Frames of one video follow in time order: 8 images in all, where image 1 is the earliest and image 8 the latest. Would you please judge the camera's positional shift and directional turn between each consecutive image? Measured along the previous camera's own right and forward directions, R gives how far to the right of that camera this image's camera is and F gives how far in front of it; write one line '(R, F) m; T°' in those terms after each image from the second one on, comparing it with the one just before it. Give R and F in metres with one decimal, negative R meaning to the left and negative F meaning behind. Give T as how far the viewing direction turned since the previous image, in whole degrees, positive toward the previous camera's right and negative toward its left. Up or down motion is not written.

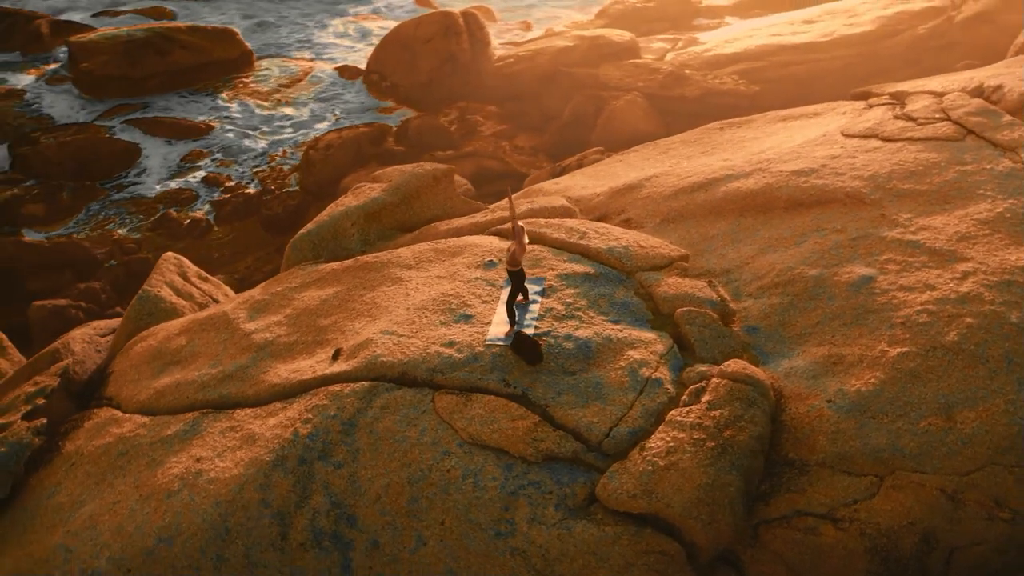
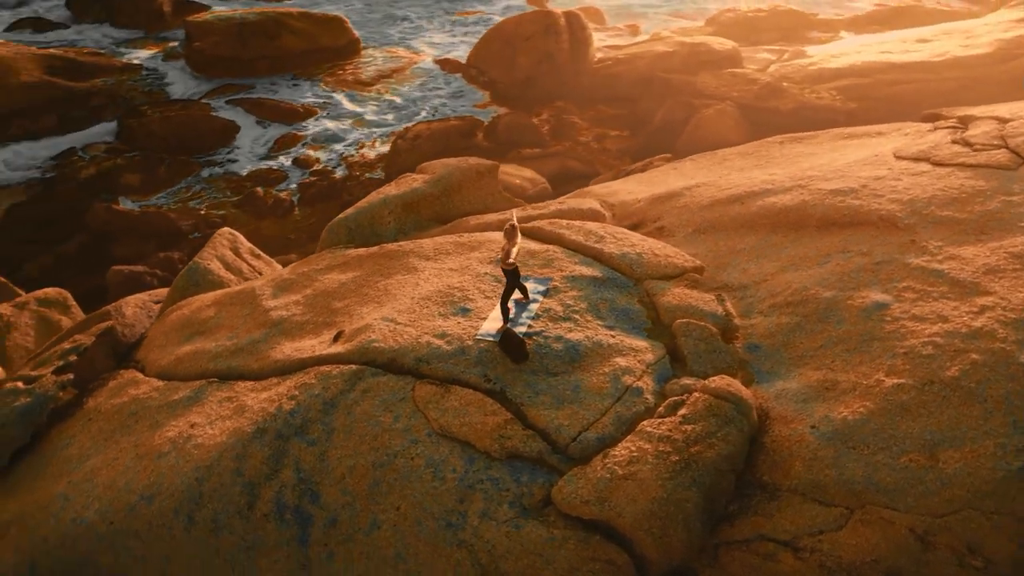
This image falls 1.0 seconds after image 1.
(+0.7, 0.0) m; -7°
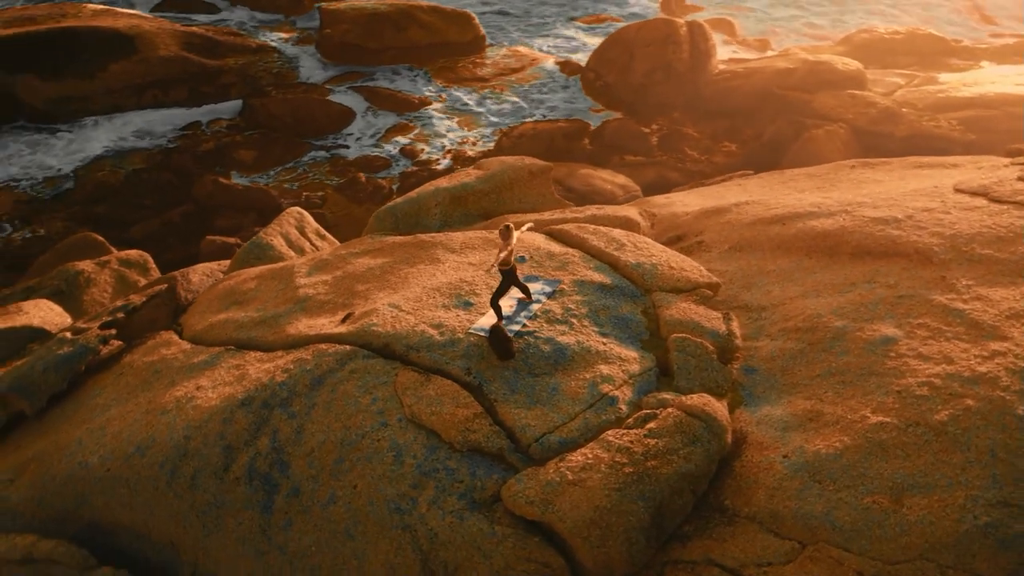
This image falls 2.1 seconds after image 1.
(+0.8, 0.0) m; -8°
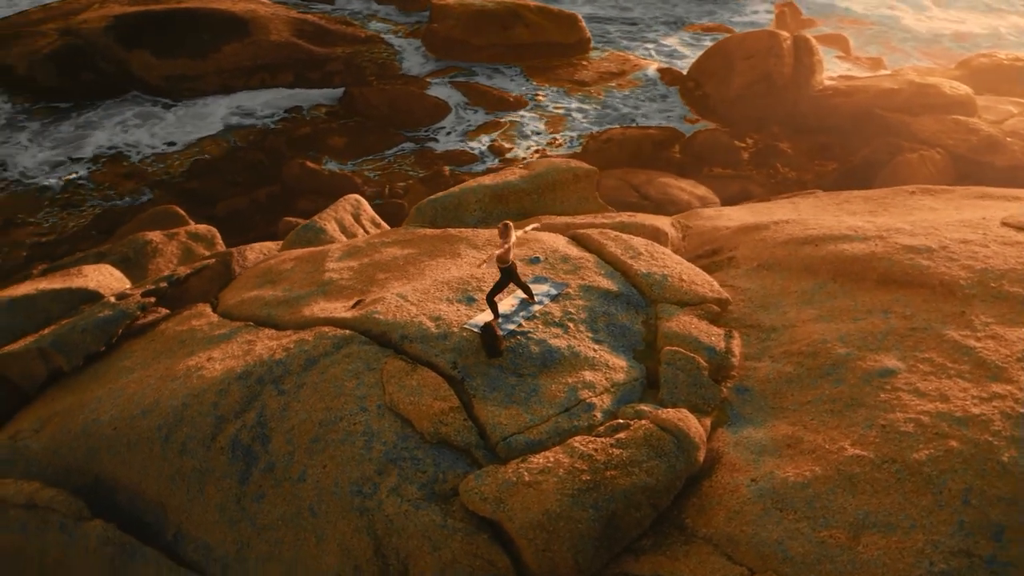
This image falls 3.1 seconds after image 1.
(+0.7, 0.0) m; -7°
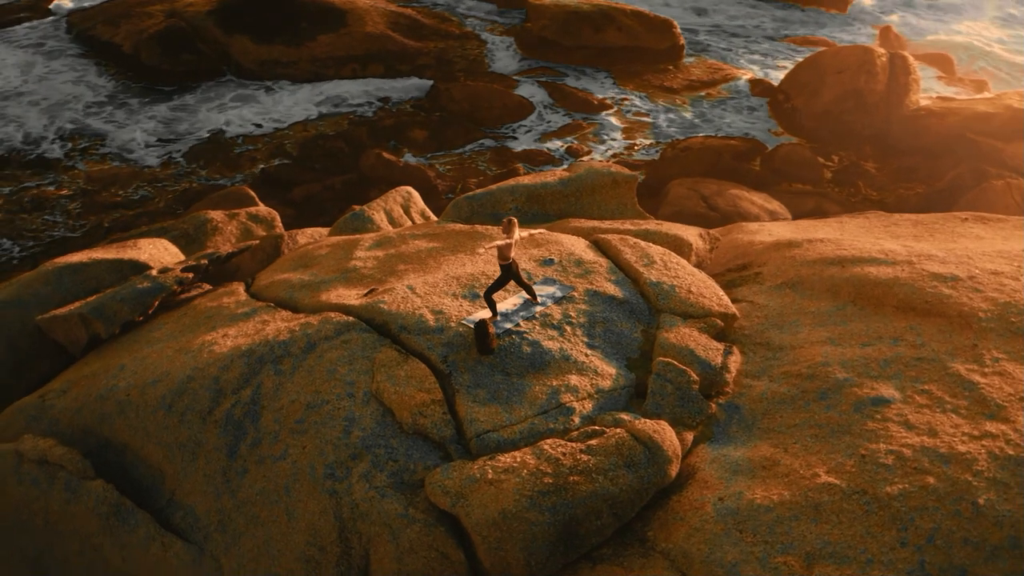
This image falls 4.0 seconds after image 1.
(+0.6, 0.0) m; -6°
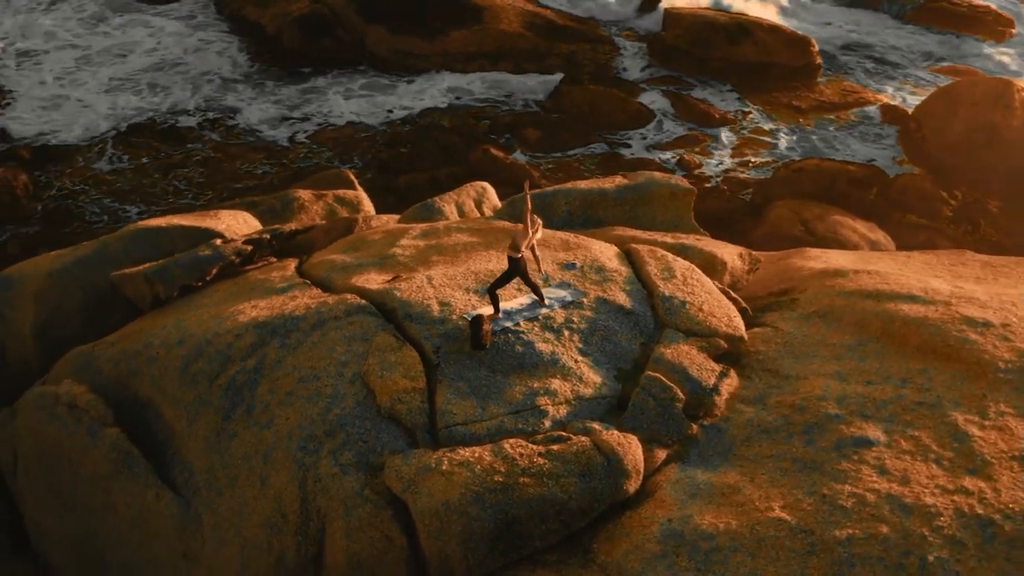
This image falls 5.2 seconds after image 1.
(+0.8, 0.0) m; -9°
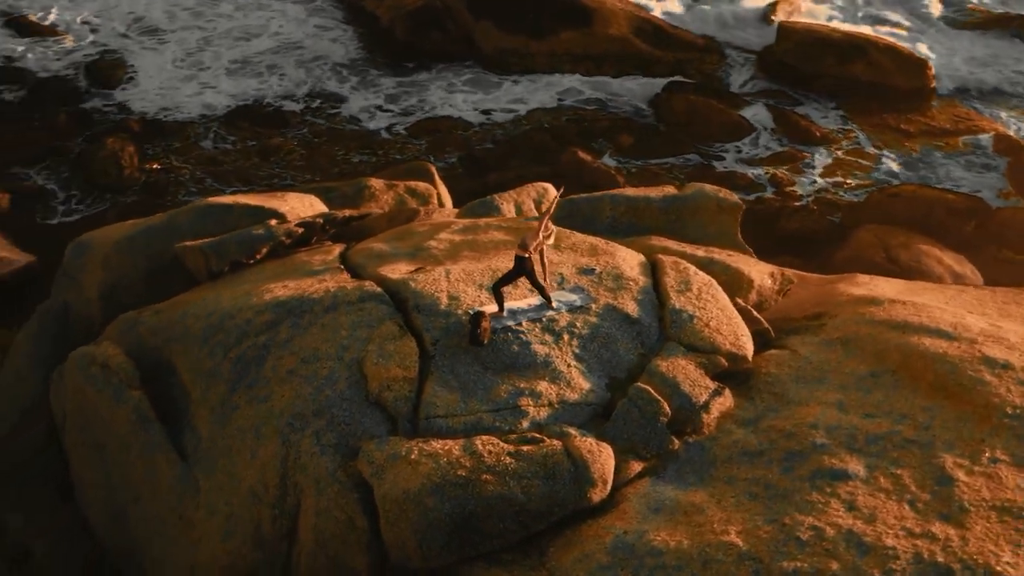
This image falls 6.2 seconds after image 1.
(+0.7, 0.0) m; -7°
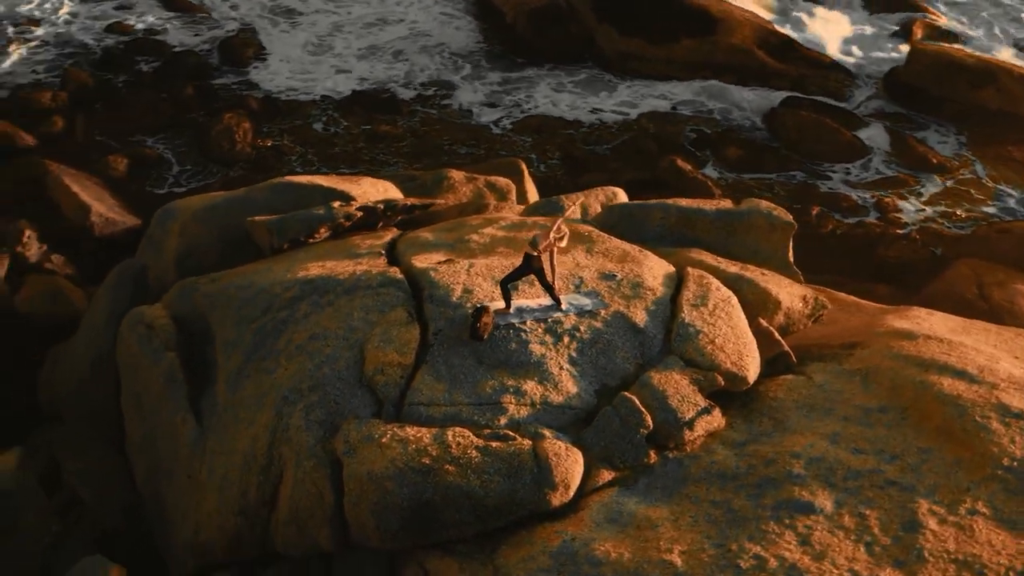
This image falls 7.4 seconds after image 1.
(+0.7, 0.0) m; -8°
